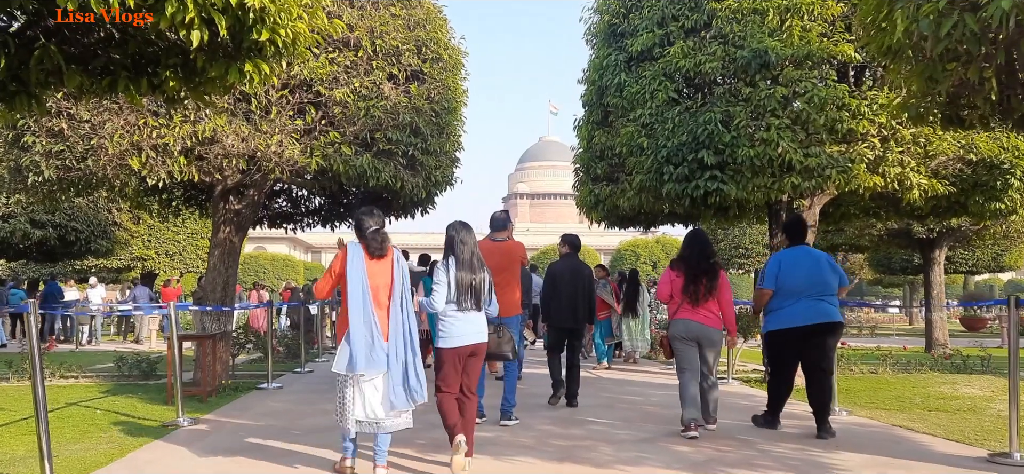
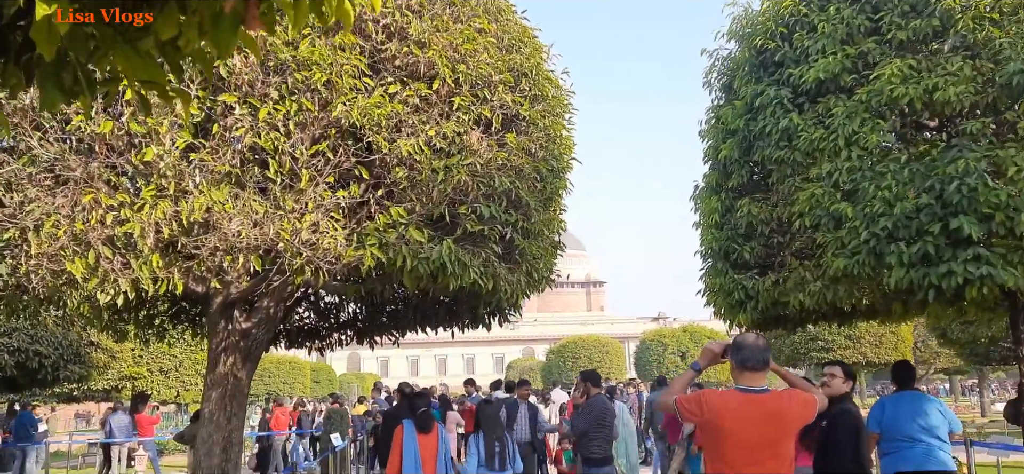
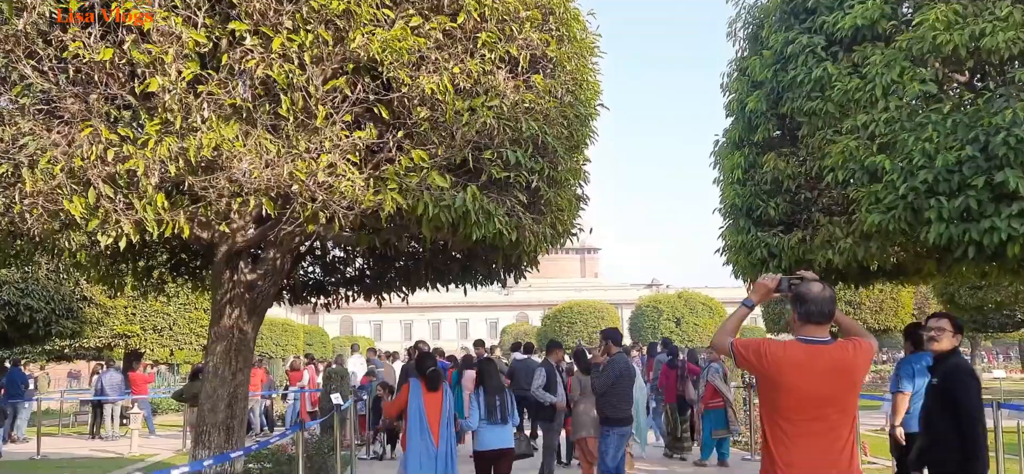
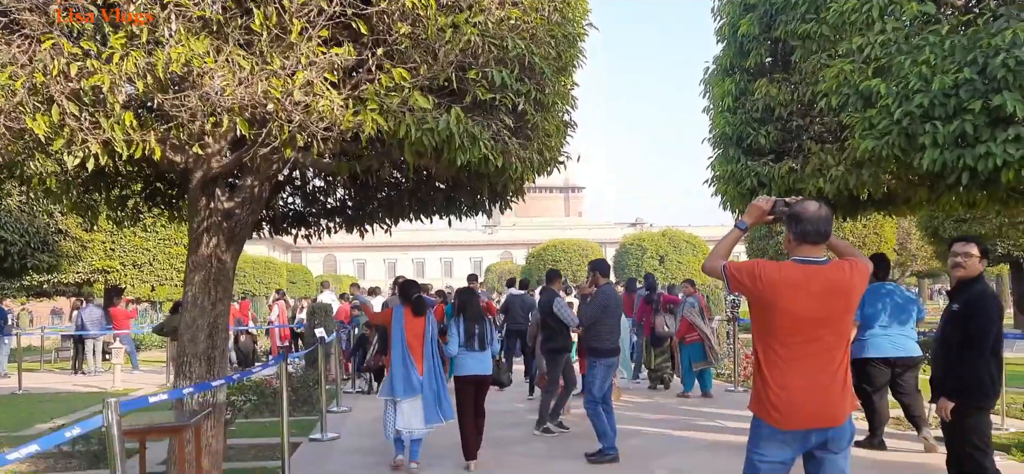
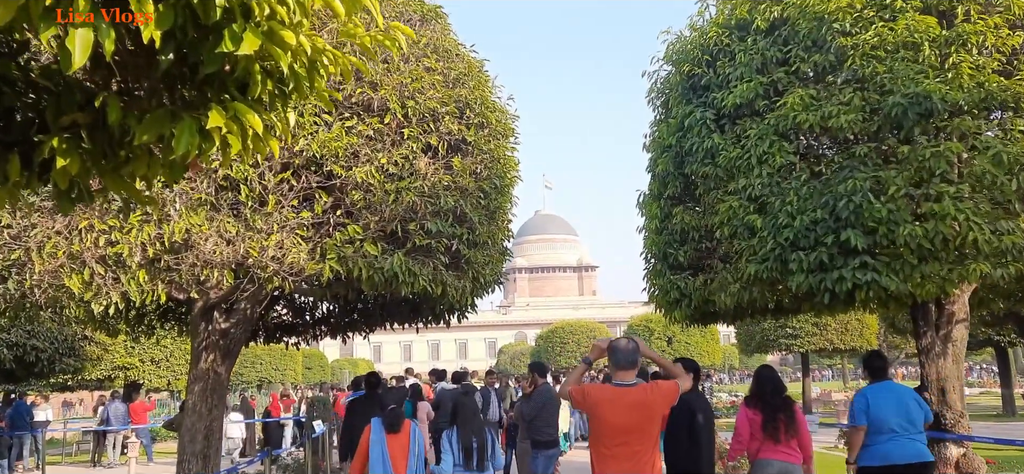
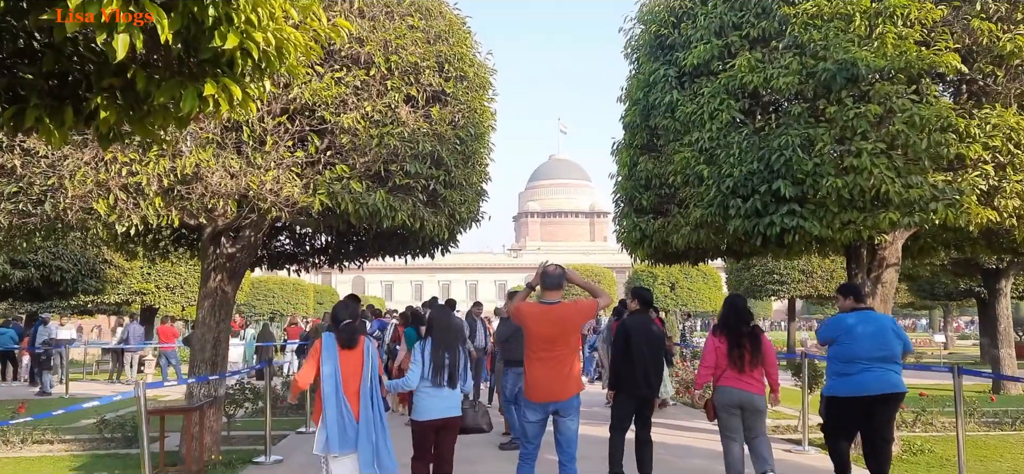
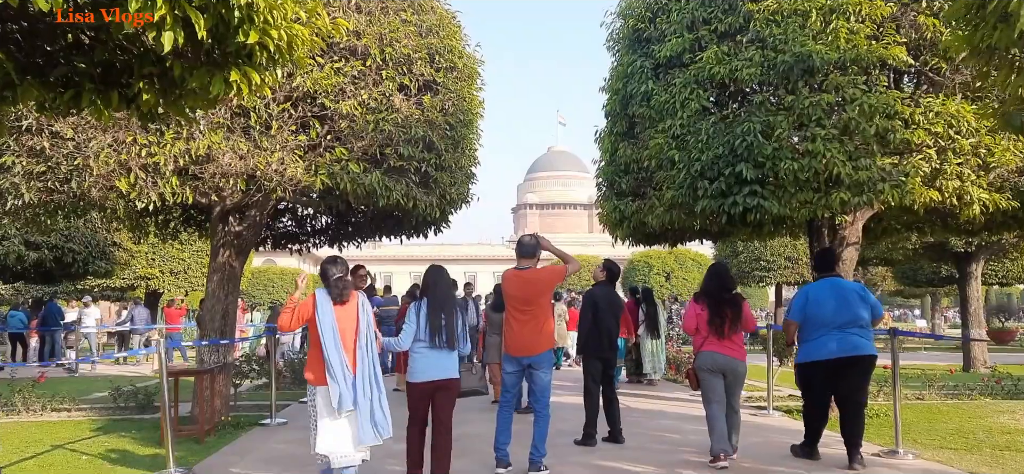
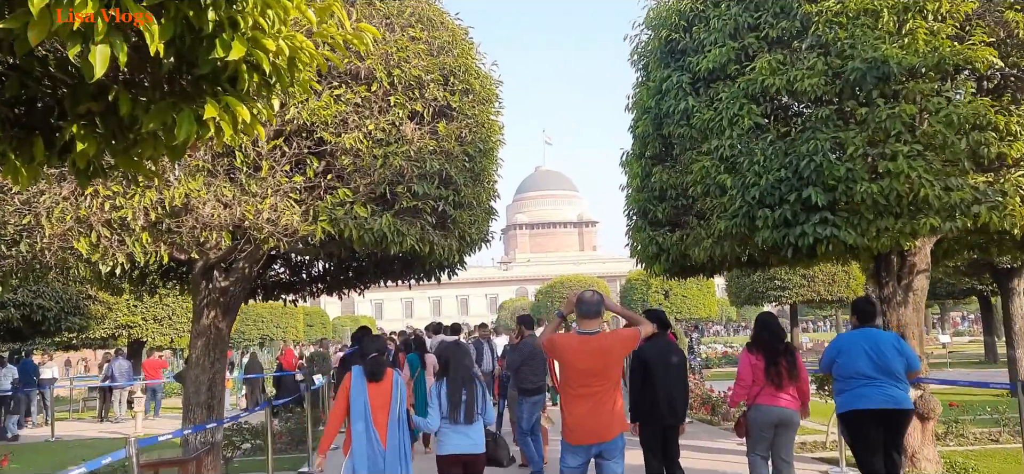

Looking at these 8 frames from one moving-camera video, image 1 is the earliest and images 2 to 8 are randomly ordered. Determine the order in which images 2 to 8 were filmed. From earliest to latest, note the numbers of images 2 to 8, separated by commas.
7, 6, 8, 5, 2, 3, 4
